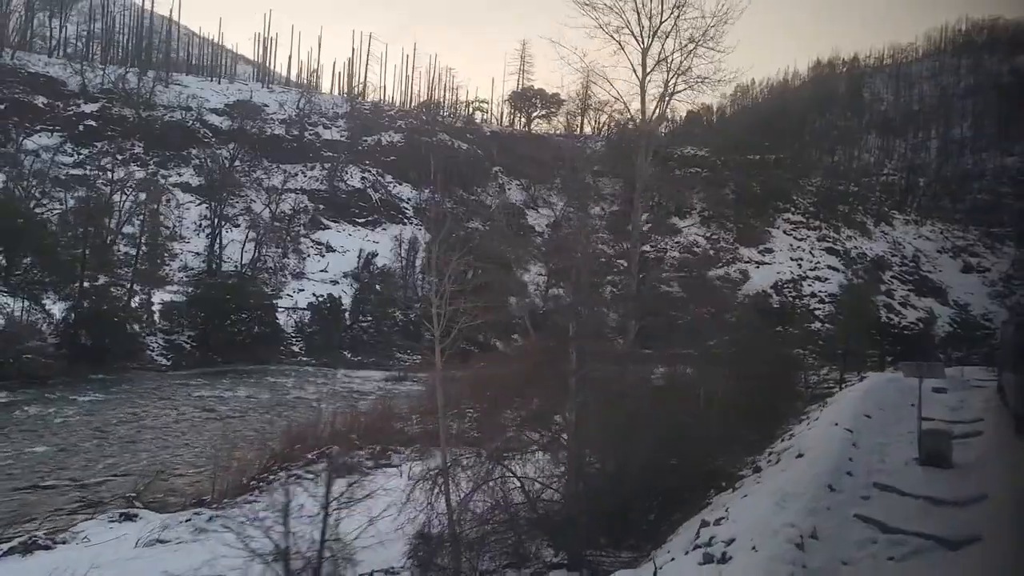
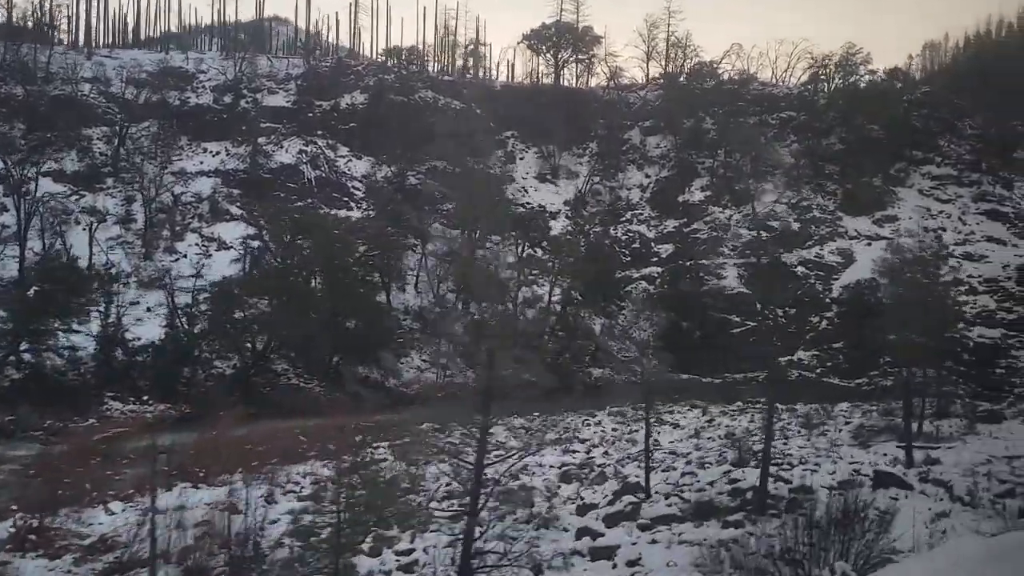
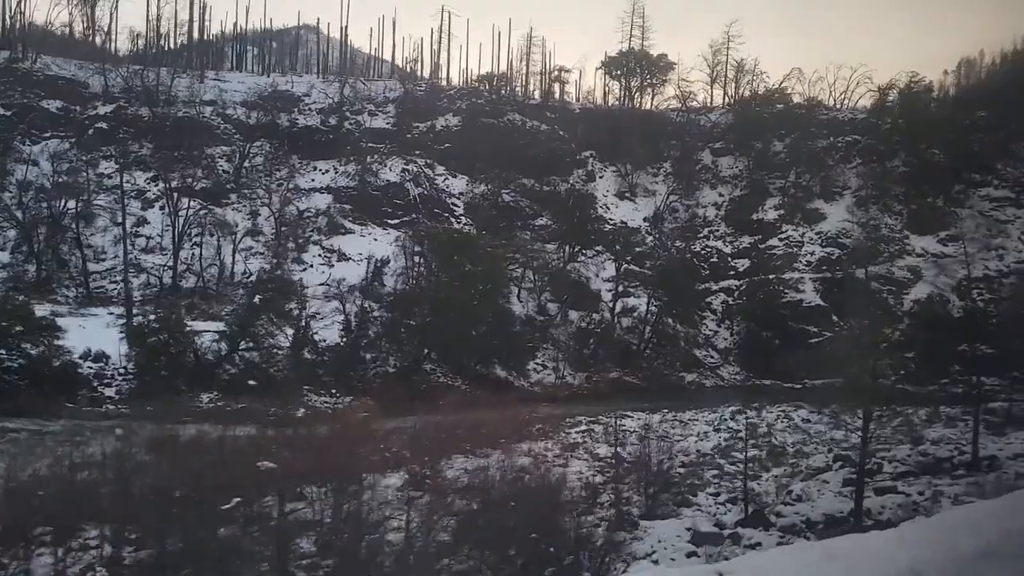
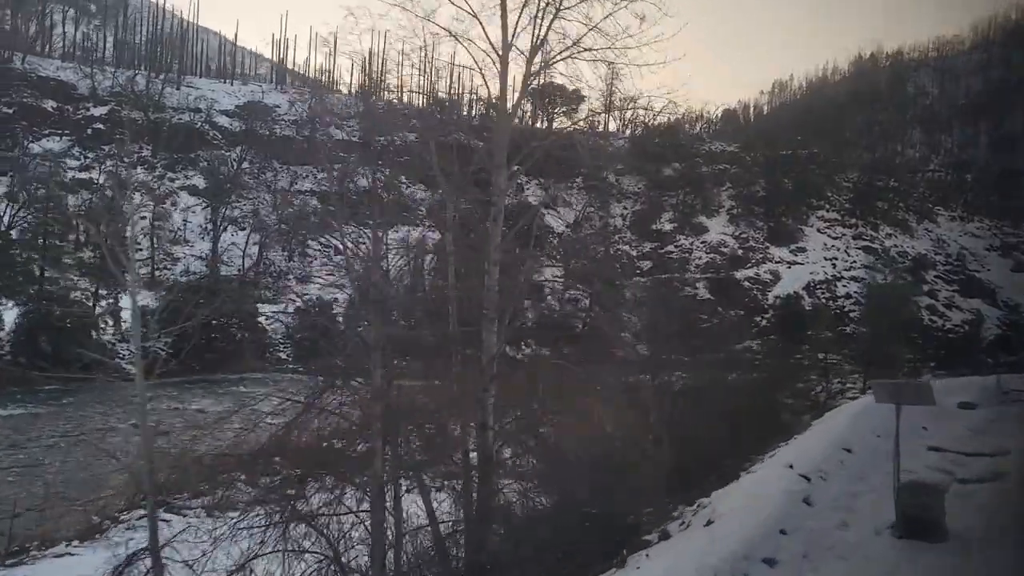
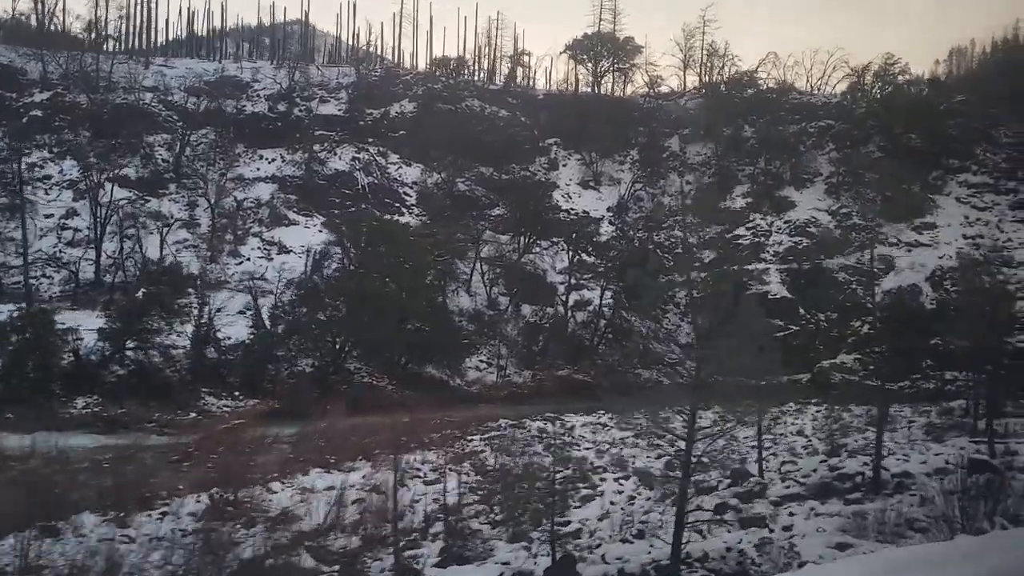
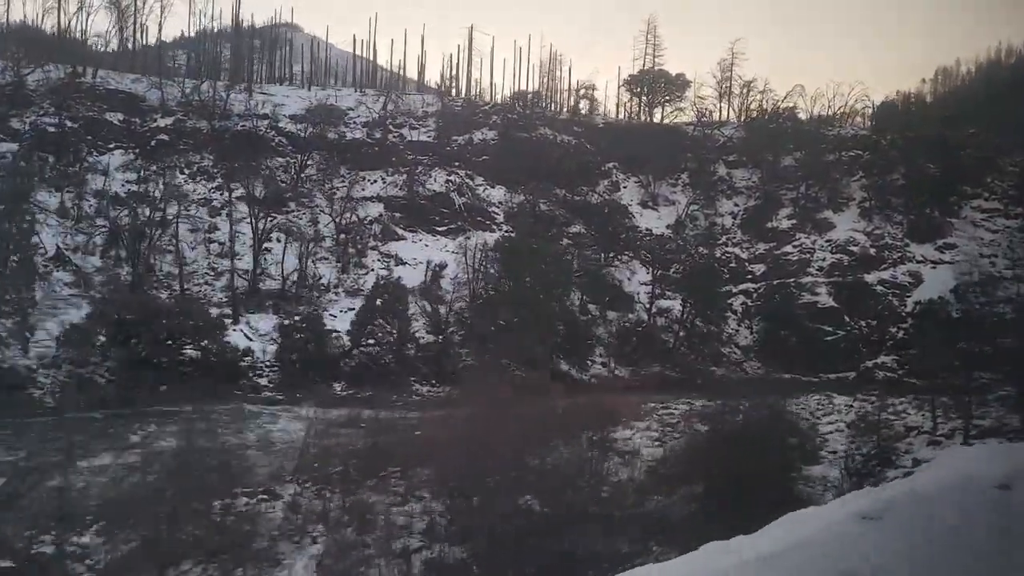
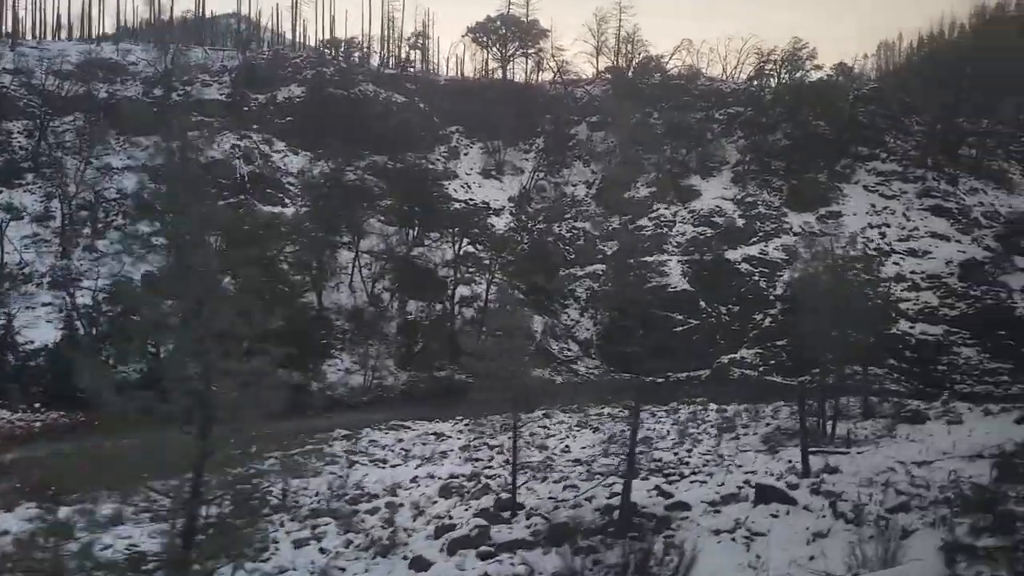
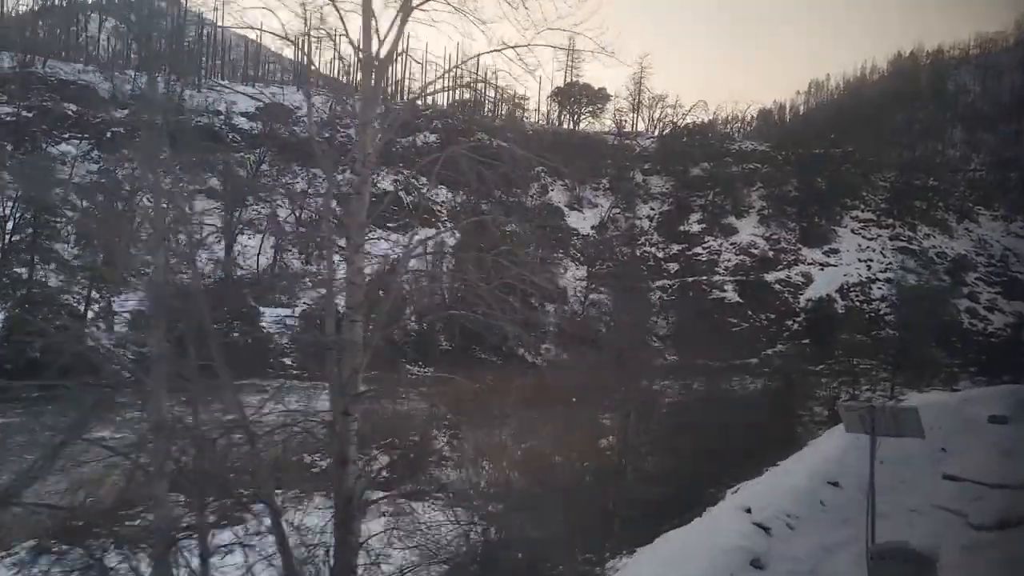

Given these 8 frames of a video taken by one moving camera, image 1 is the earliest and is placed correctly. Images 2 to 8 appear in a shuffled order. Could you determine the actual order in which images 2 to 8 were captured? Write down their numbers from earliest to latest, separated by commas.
4, 8, 6, 3, 5, 2, 7
